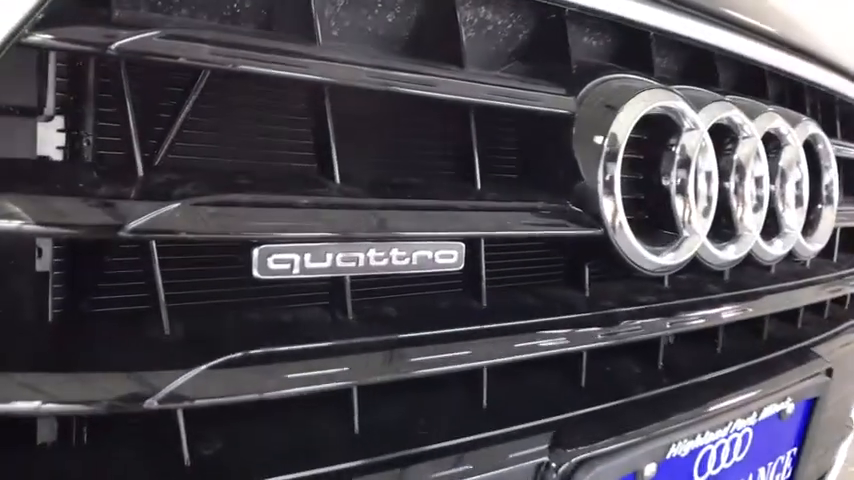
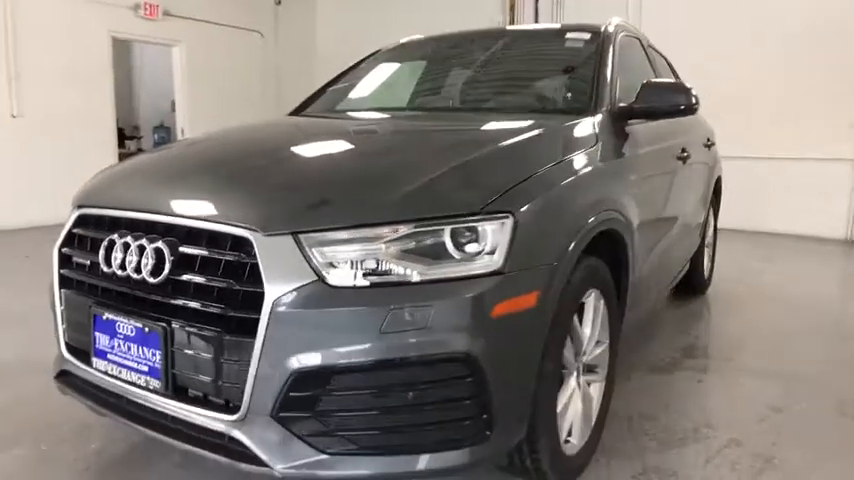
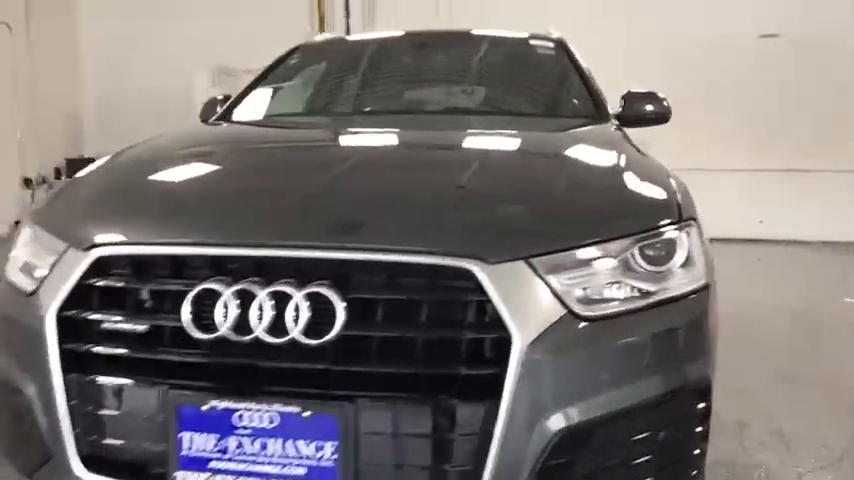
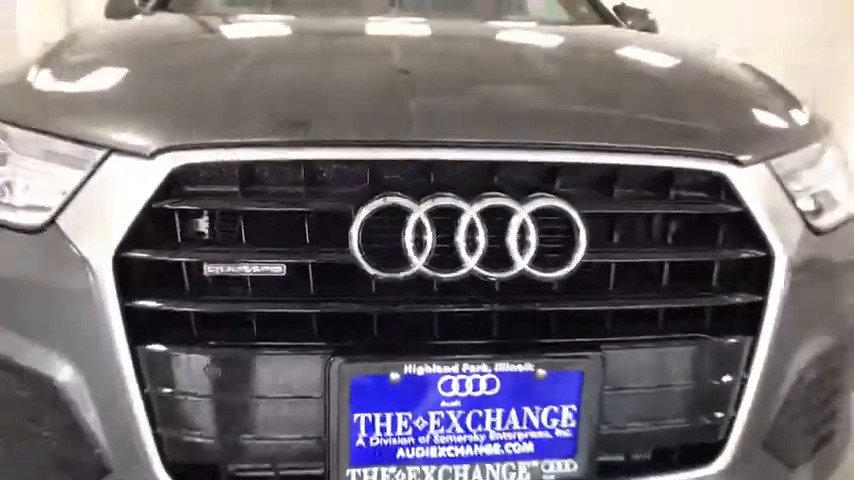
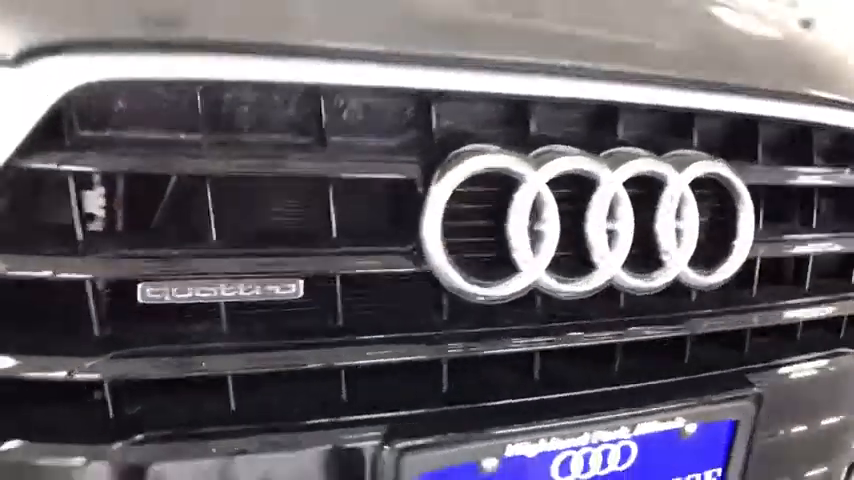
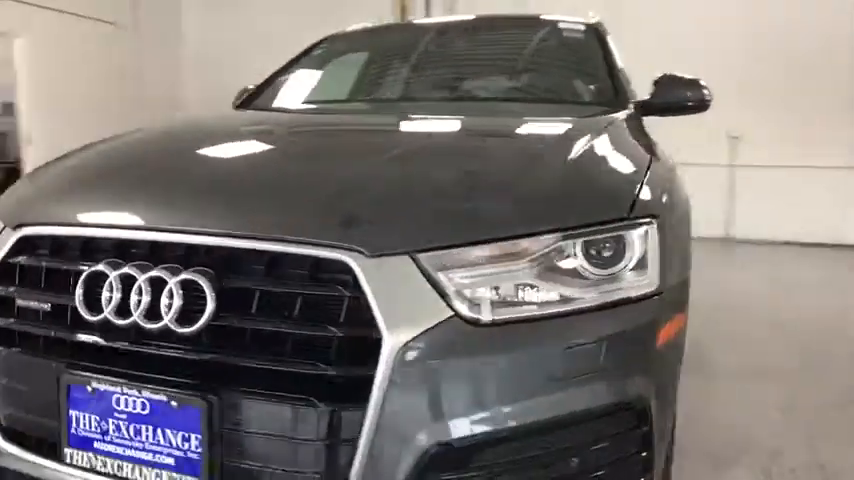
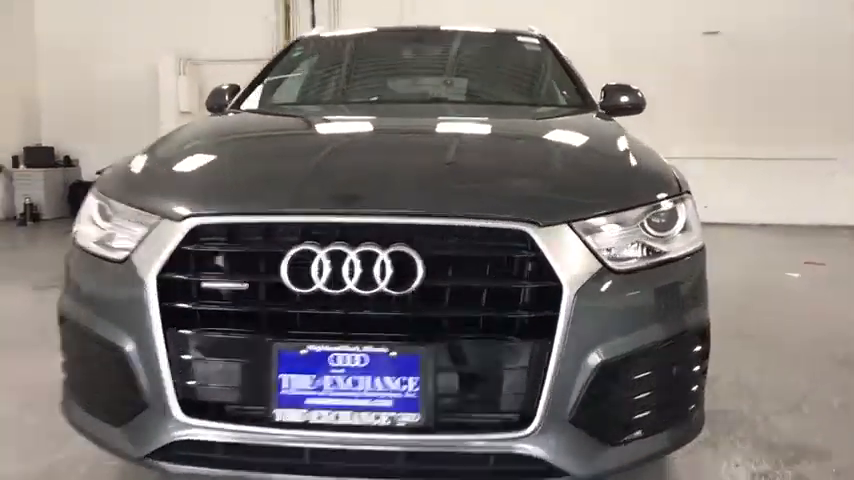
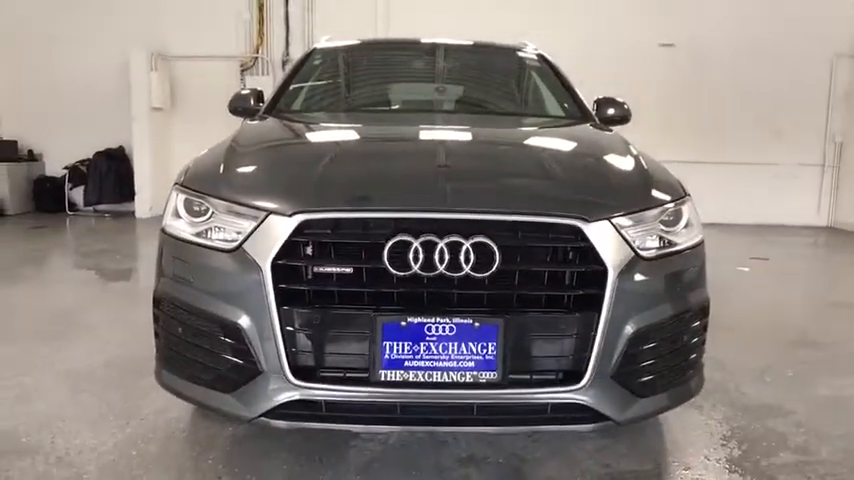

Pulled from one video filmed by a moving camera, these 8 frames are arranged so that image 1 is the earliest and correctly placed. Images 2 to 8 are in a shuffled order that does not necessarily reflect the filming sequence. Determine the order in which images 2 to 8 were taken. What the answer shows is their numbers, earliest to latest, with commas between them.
5, 4, 8, 7, 3, 6, 2
